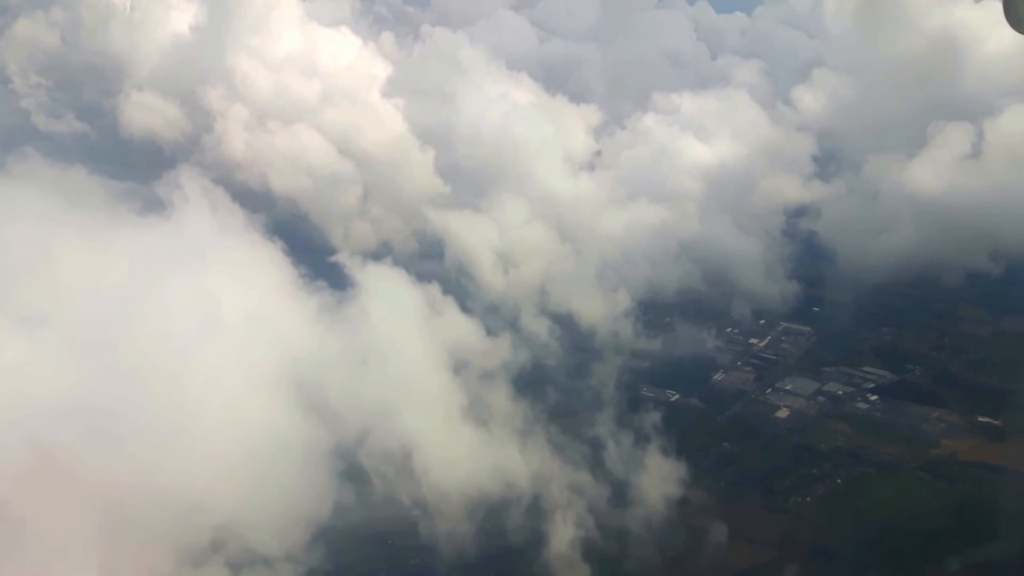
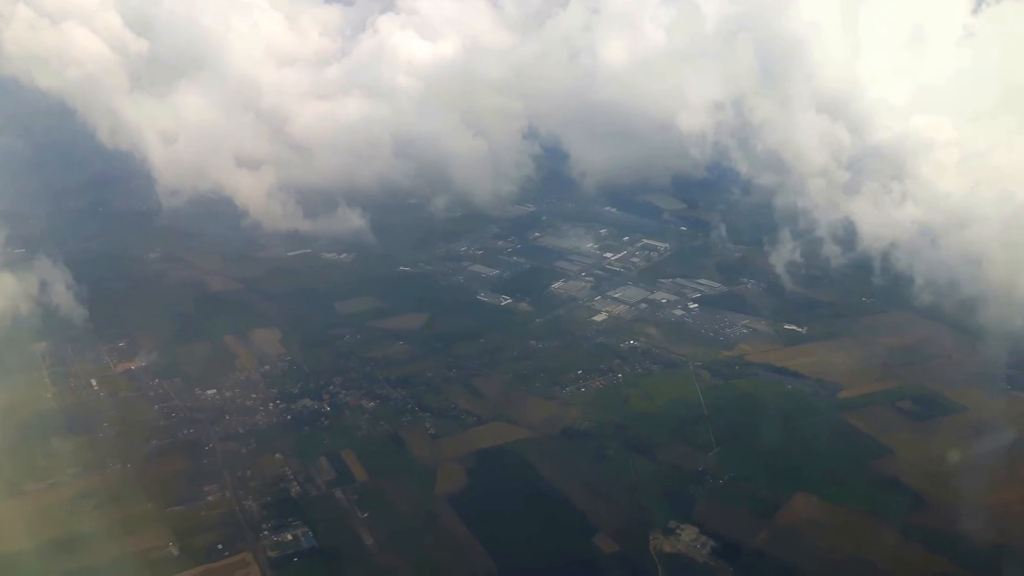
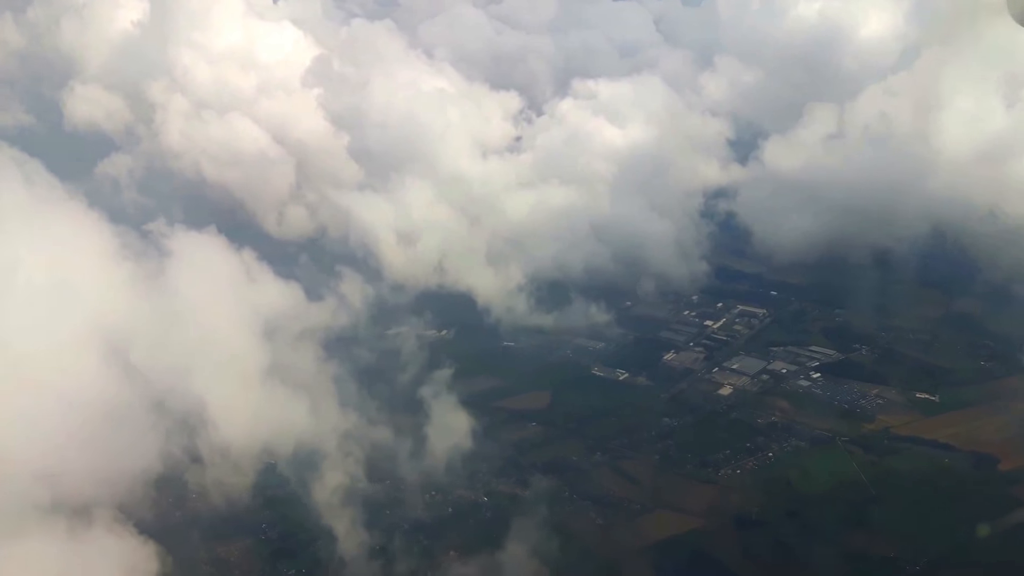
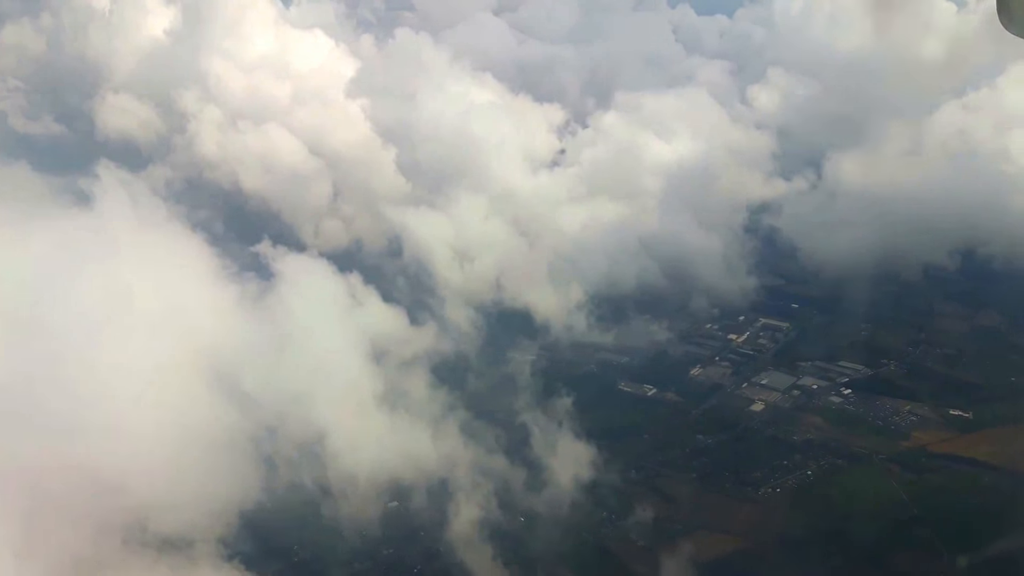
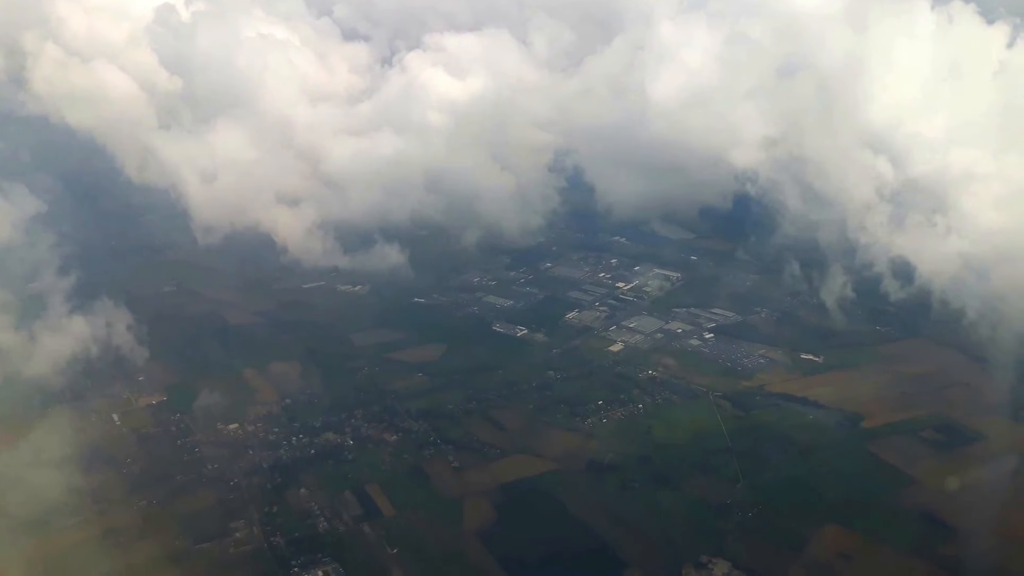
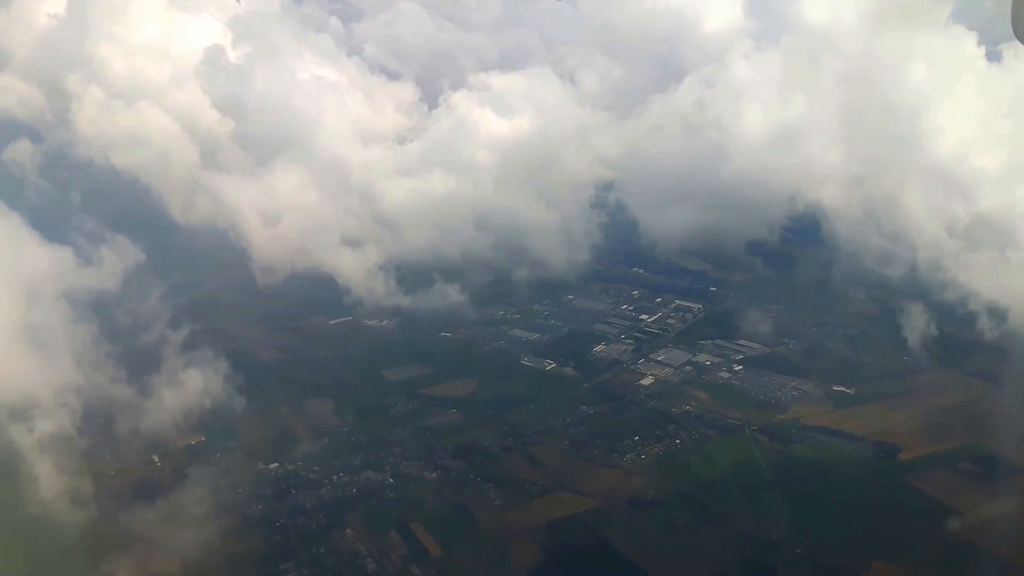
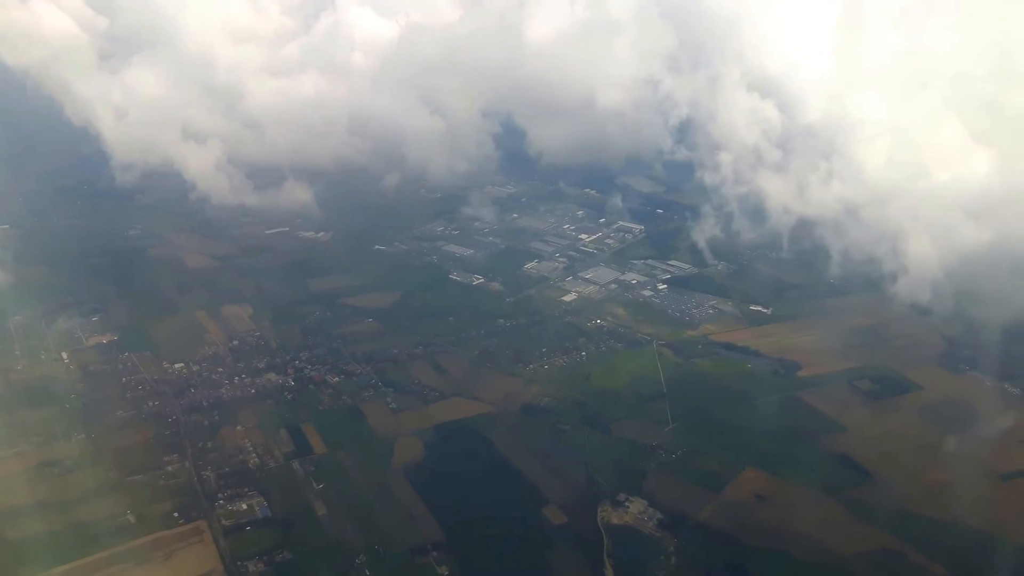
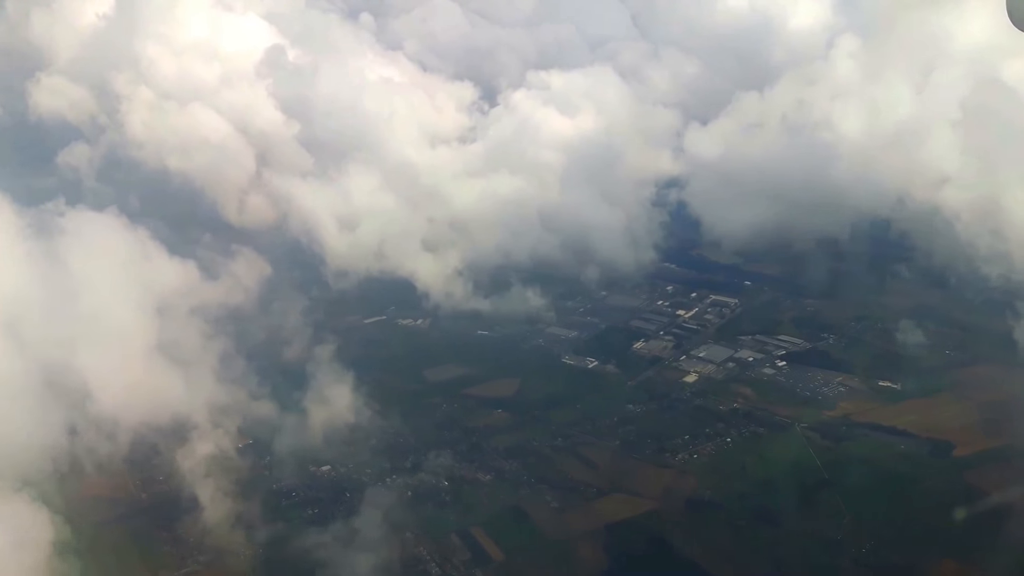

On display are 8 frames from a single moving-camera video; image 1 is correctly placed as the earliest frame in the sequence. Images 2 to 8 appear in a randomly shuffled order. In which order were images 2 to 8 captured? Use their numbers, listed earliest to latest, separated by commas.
4, 3, 8, 6, 5, 2, 7
